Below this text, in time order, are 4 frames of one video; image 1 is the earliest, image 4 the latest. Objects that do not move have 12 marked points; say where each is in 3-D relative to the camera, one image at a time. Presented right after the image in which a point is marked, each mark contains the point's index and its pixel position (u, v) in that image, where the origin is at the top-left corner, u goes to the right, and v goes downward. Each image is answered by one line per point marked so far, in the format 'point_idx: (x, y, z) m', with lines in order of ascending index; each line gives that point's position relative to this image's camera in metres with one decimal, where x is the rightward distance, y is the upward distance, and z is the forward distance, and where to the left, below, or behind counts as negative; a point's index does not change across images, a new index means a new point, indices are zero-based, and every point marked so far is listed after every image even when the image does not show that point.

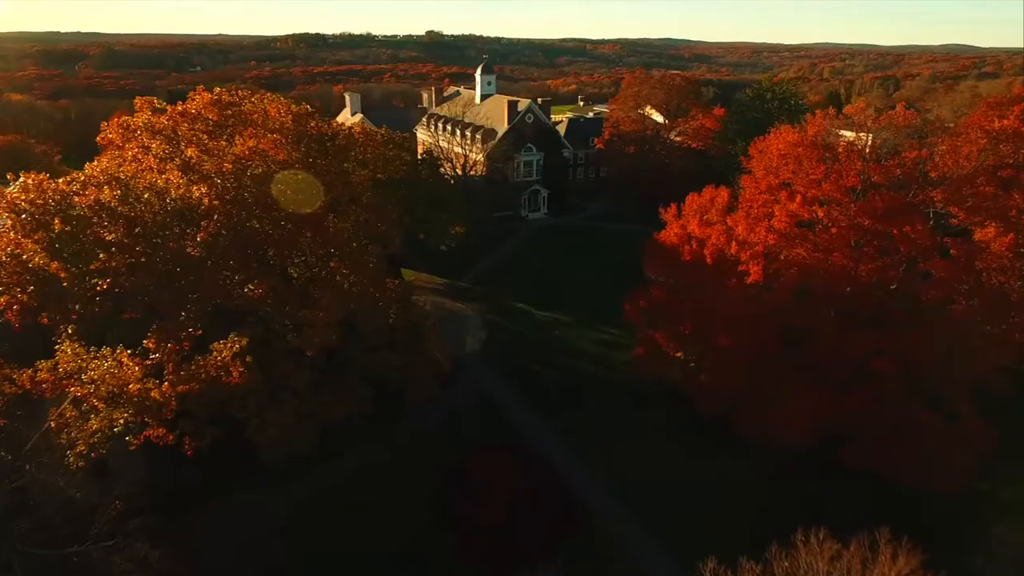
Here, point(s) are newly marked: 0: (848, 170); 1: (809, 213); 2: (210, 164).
0: (+10.9, +3.8, +17.7) m
1: (+9.5, +2.4, +17.4) m
2: (-8.4, +3.4, +15.2) m
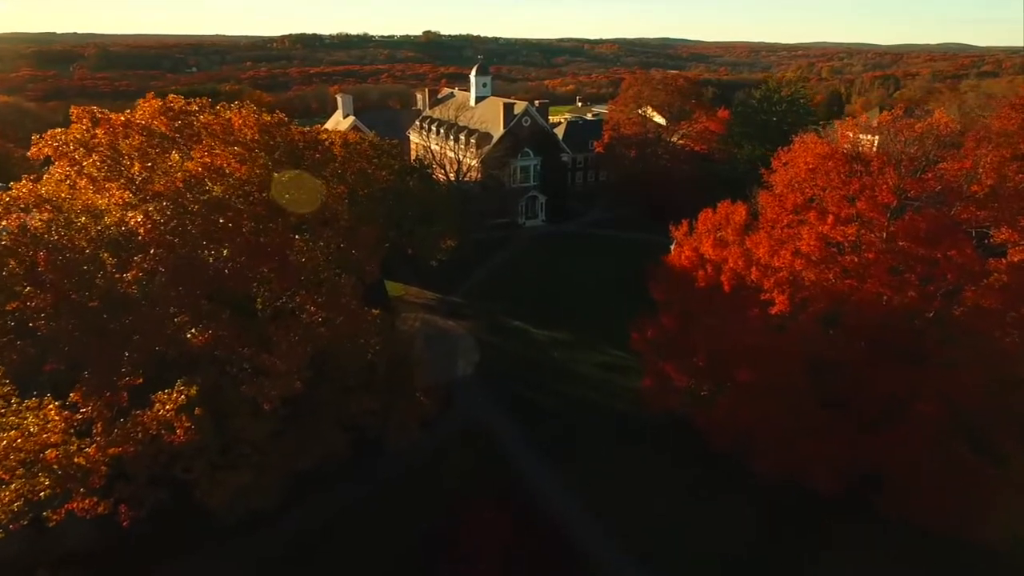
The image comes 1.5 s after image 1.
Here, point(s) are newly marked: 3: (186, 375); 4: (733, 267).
0: (+10.7, +3.0, +15.8) m
1: (+9.3, +1.5, +15.4) m
2: (-8.6, +2.5, +13.2) m
3: (-7.8, -2.1, +12.9) m
4: (+6.8, +0.7, +16.7) m
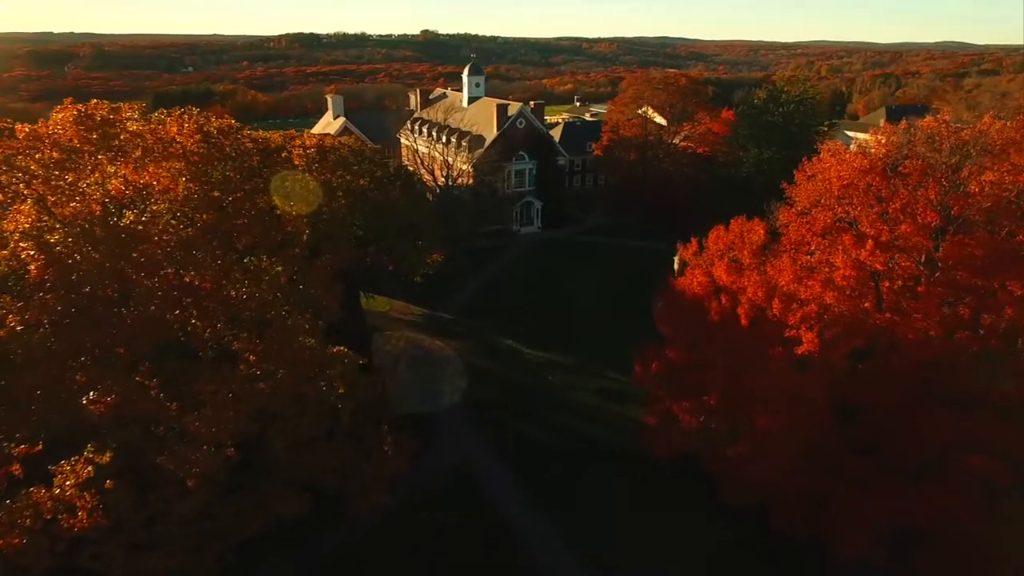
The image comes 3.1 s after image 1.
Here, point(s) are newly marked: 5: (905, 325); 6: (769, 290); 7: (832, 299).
0: (+10.3, +2.1, +13.6) m
1: (+8.9, +0.6, +13.2) m
2: (-9.0, +1.6, +11.0) m
3: (-8.1, -3.0, +10.7) m
4: (+6.4, -0.2, +14.6) m
5: (+9.6, -0.9, +13.3) m
6: (+6.8, 0.0, +14.5) m
7: (+7.9, -0.2, +13.5) m
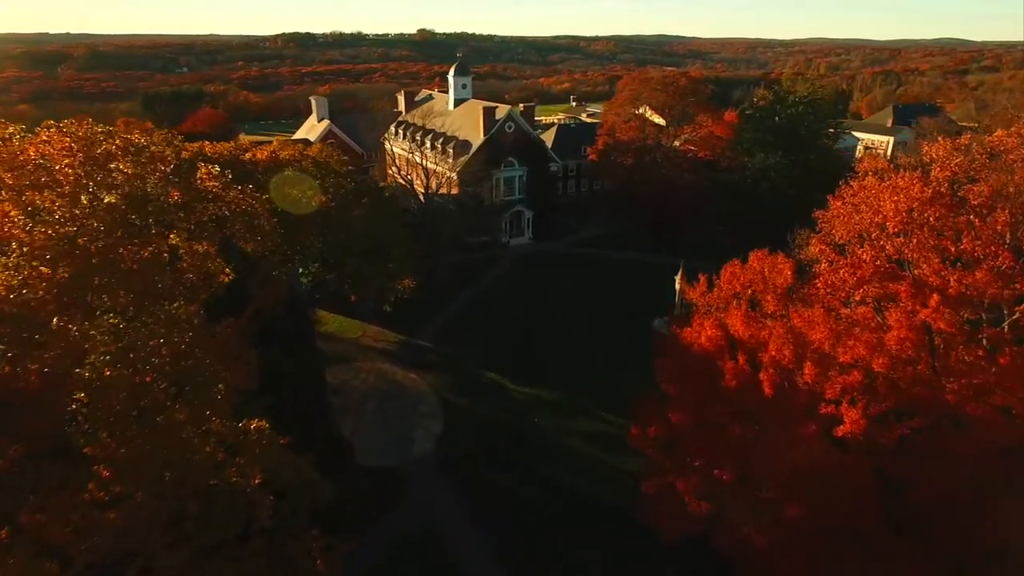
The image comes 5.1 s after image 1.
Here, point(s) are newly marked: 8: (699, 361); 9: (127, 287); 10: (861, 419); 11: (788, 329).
0: (+9.5, +0.9, +10.7) m
1: (+8.2, -0.6, +10.3) m
2: (-9.8, +0.3, +8.0) m
3: (-8.9, -4.3, +7.8) m
4: (+5.6, -1.4, +11.6) m
5: (+8.8, -2.1, +10.4) m
6: (+6.1, -1.3, +11.6) m
7: (+7.2, -1.5, +10.6) m
8: (+4.5, -1.7, +13.3) m
9: (-7.2, 0.0, +10.2) m
10: (+6.8, -2.4, +10.6) m
11: (+6.0, -0.8, +12.0) m
